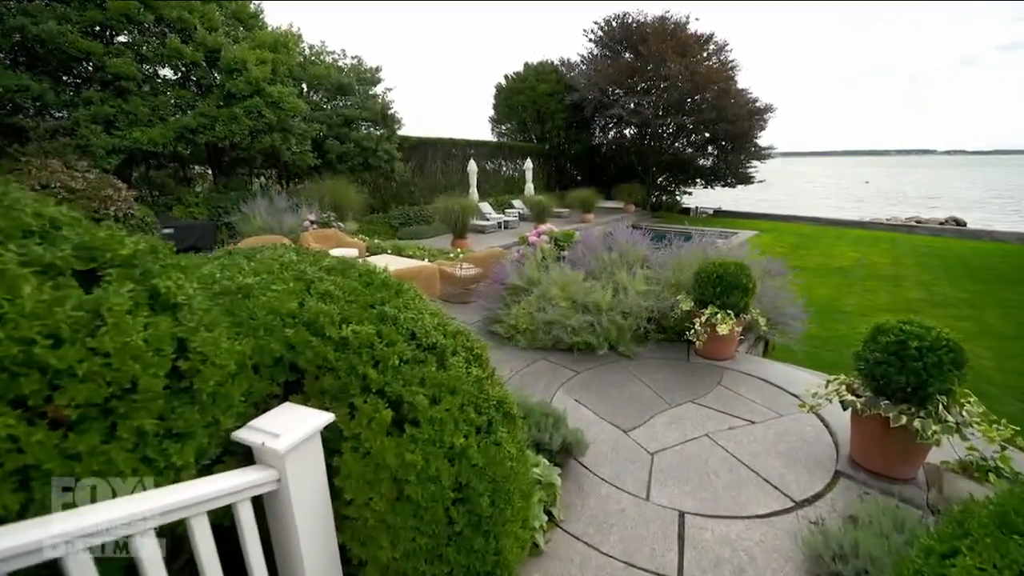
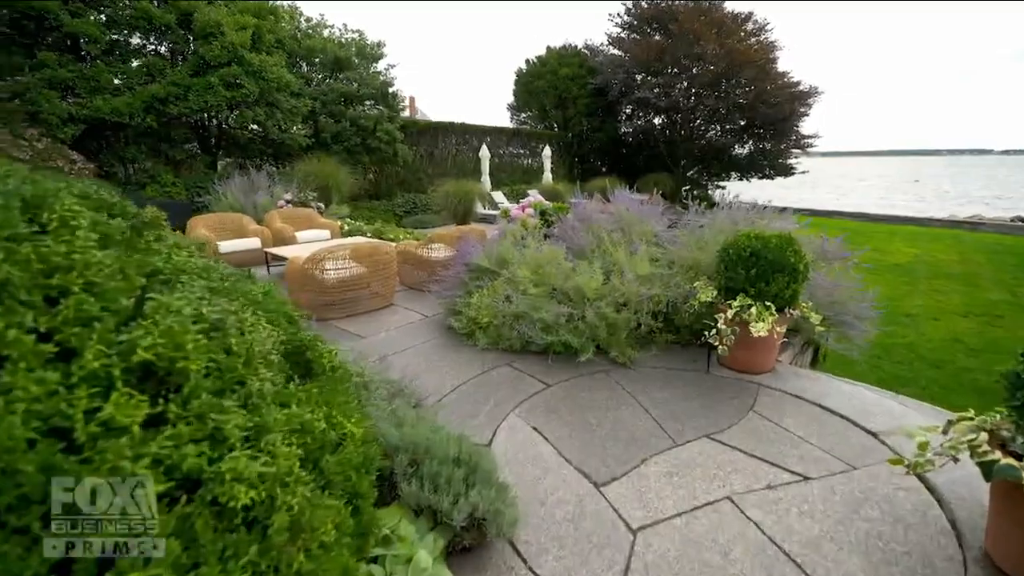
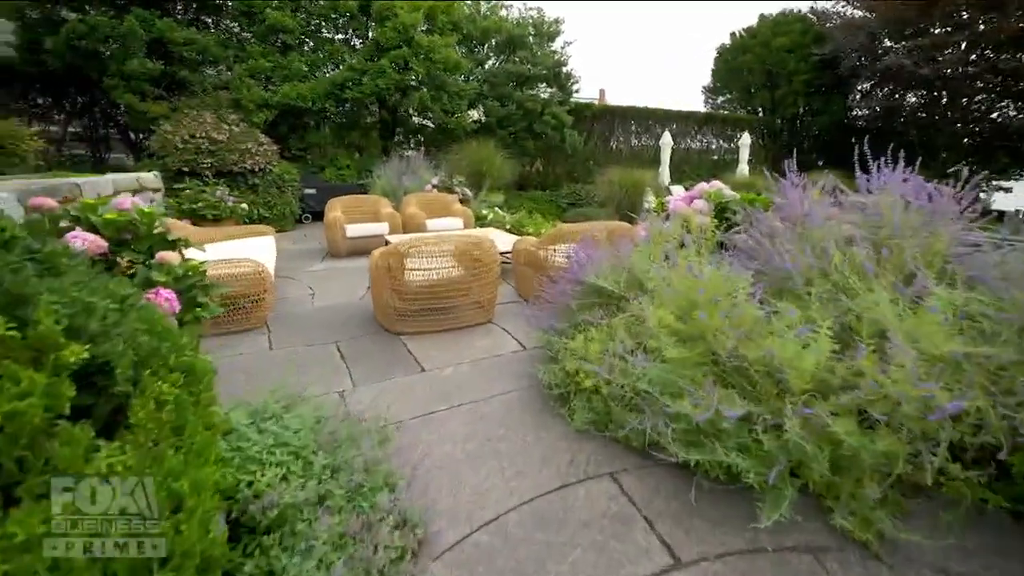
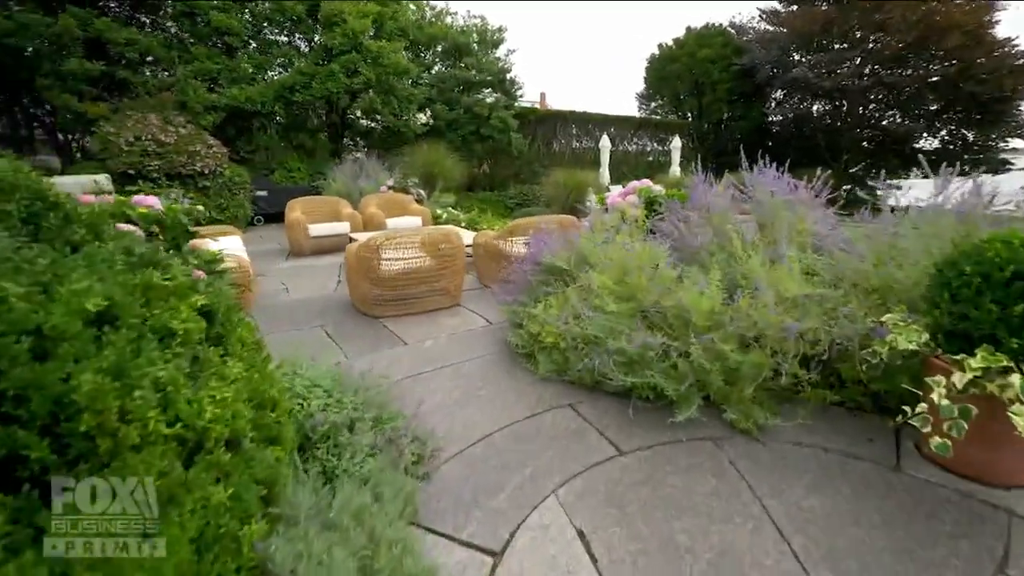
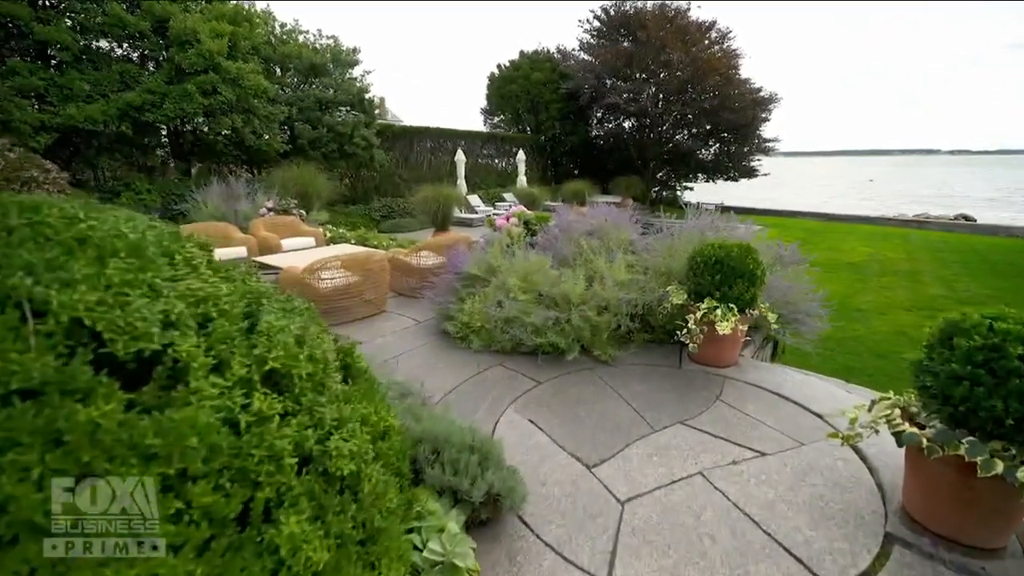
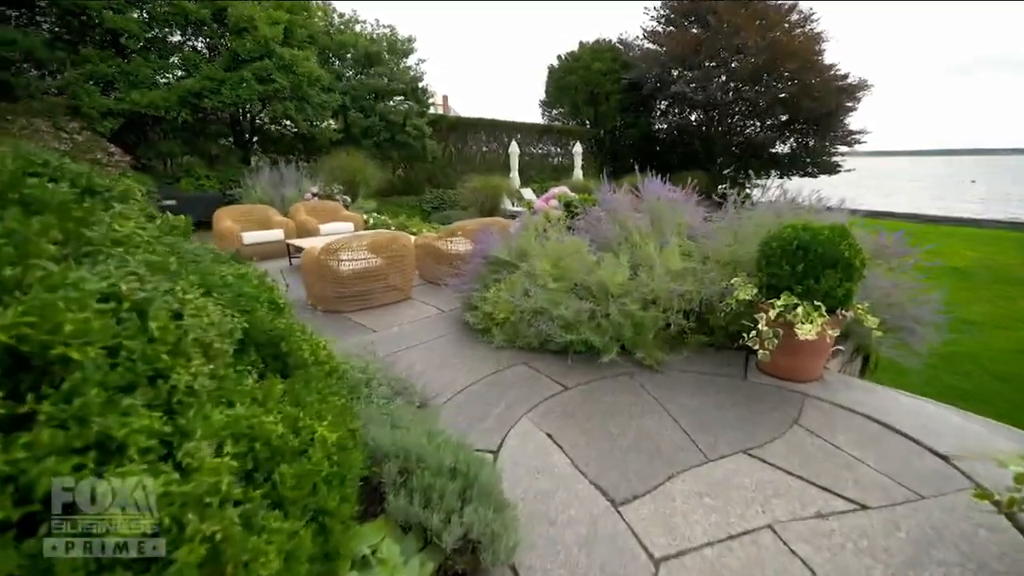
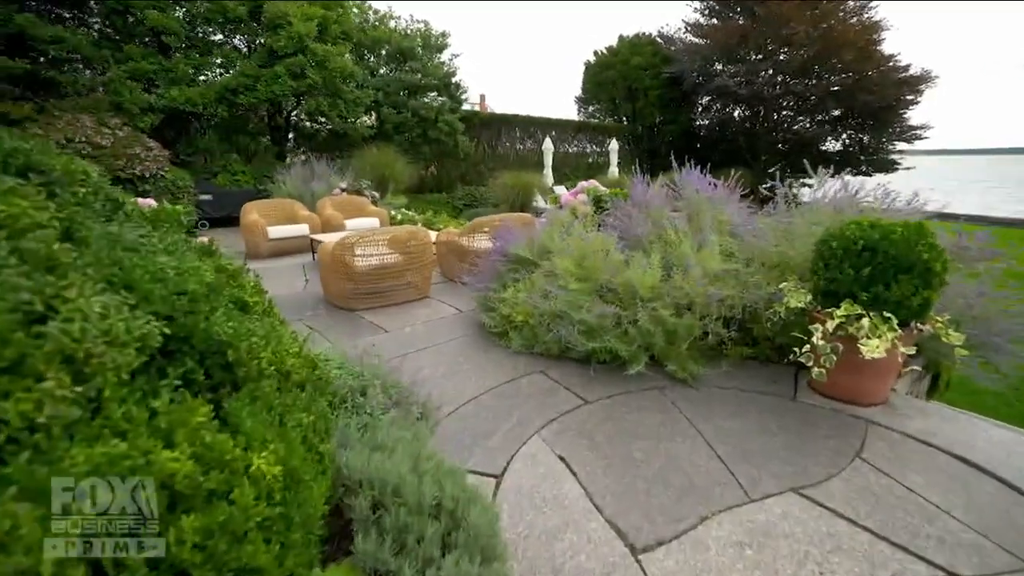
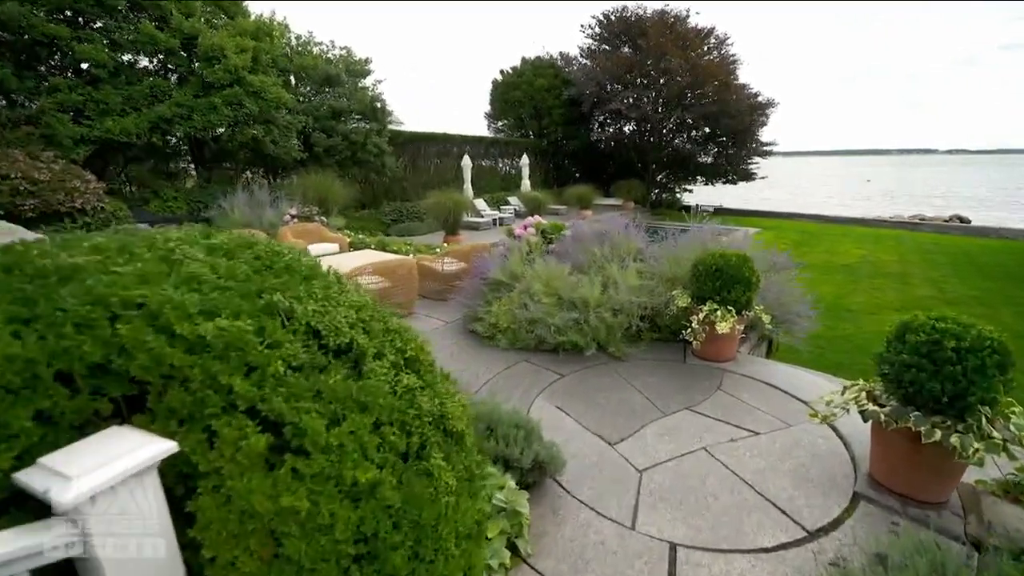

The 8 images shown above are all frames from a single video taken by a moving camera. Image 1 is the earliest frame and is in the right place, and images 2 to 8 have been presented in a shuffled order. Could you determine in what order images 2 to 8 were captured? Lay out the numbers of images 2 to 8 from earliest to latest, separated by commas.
8, 5, 2, 6, 7, 4, 3
